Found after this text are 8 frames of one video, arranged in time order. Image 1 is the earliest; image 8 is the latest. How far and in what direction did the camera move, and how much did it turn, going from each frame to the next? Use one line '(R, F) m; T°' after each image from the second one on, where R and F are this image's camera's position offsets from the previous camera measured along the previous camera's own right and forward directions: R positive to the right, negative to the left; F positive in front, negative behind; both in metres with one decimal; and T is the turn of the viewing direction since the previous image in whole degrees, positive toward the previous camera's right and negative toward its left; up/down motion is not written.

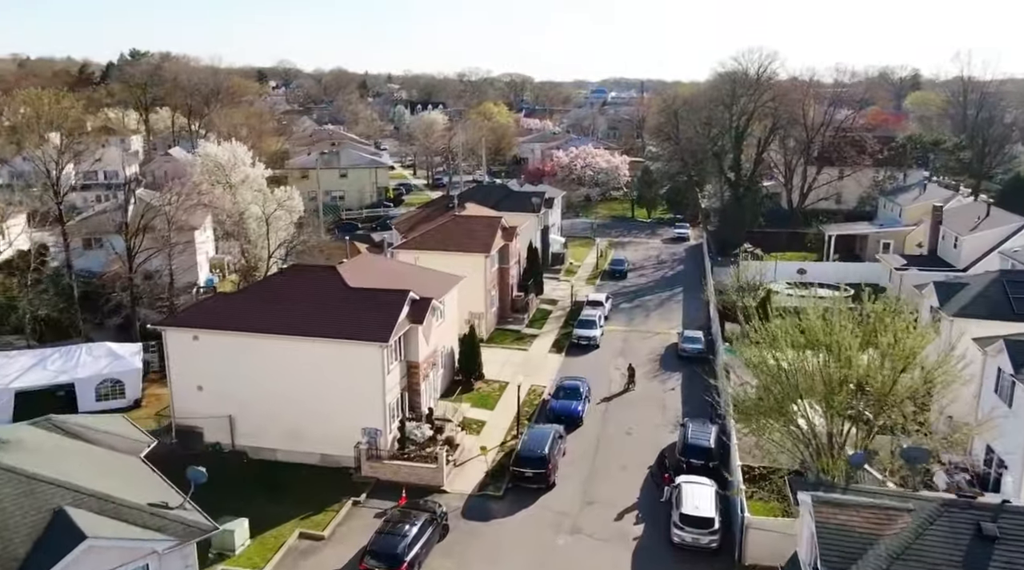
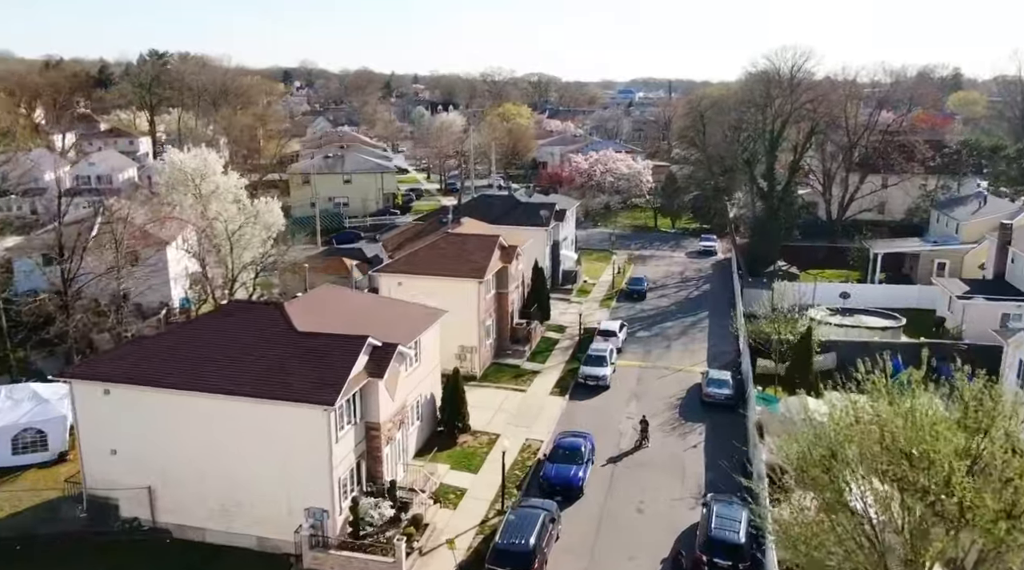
(+1.3, +5.7) m; -2°
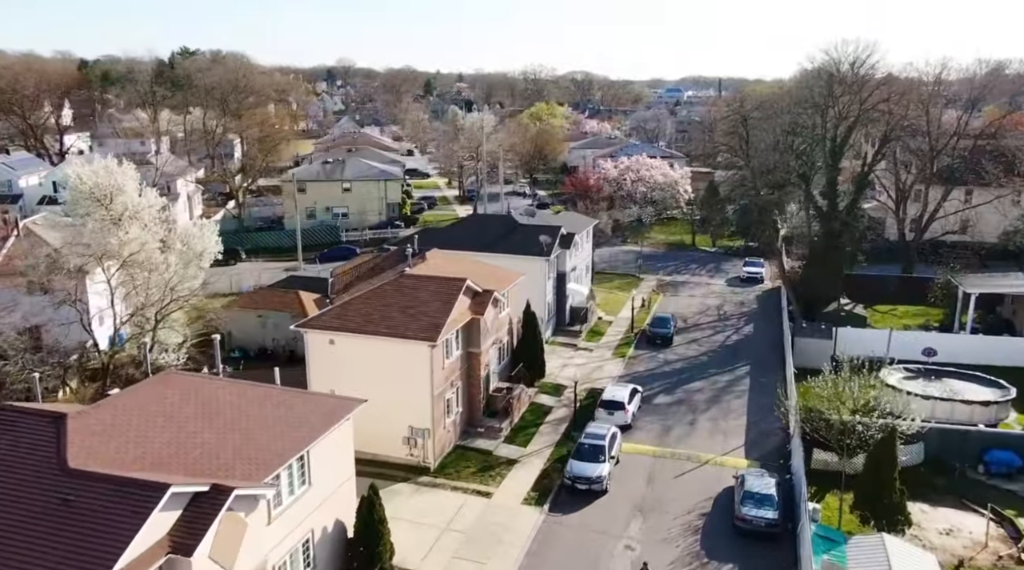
(+2.6, +9.7) m; -3°
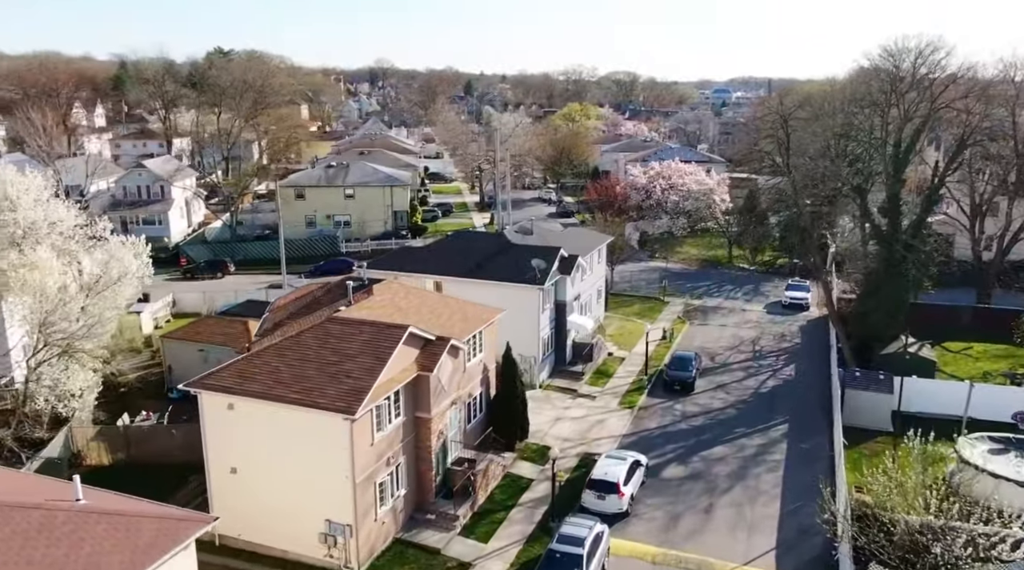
(+2.3, +7.0) m; -3°
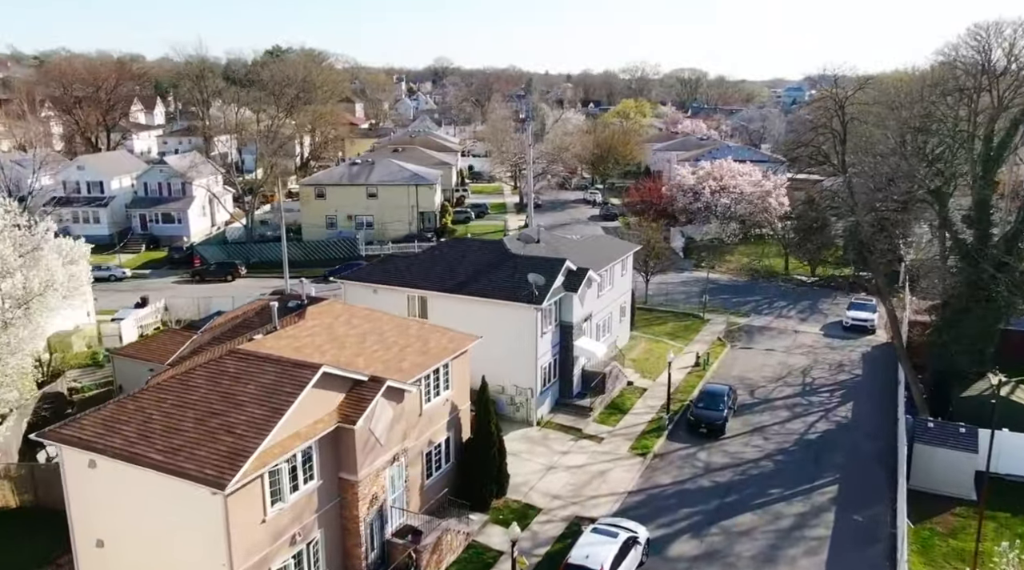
(+2.4, +5.5) m; -4°
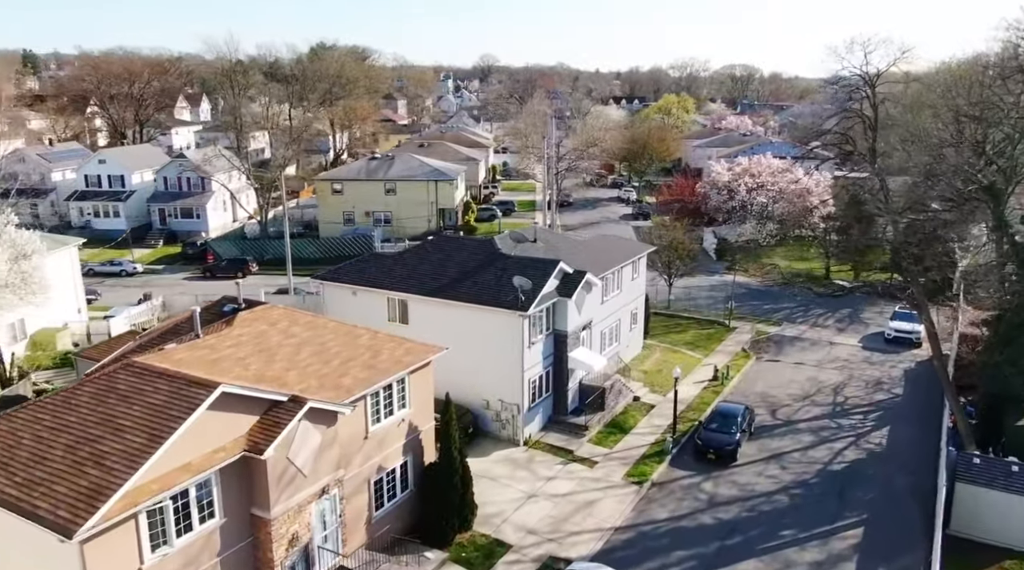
(+2.0, +3.1) m; -3°
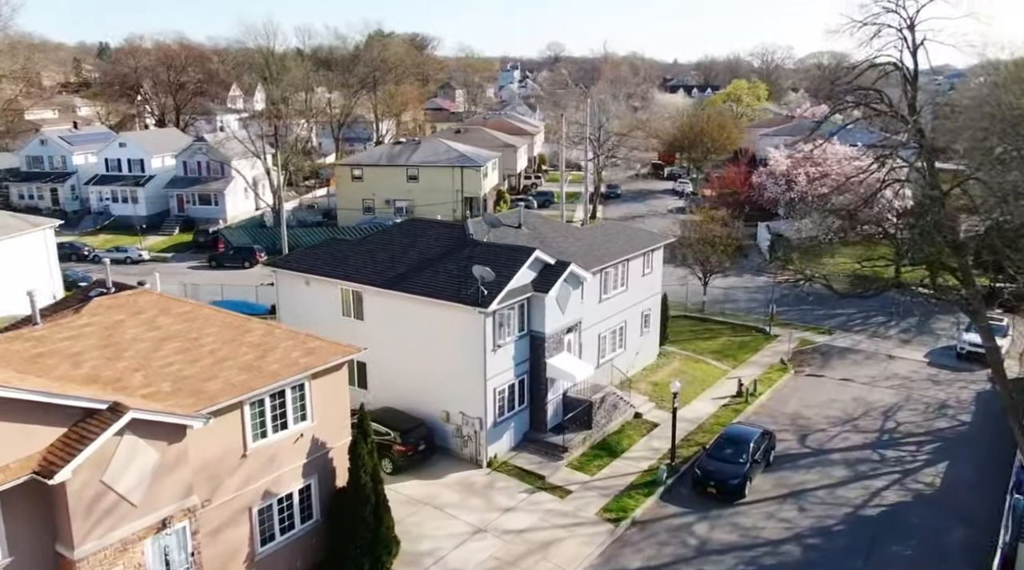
(+2.8, +4.1) m; -5°
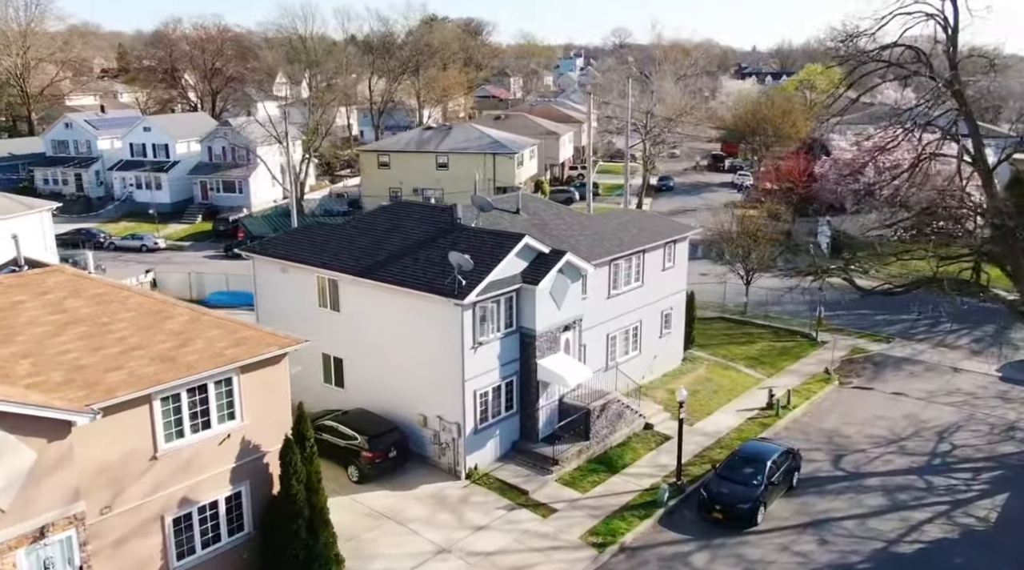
(+1.9, +2.3) m; -5°
